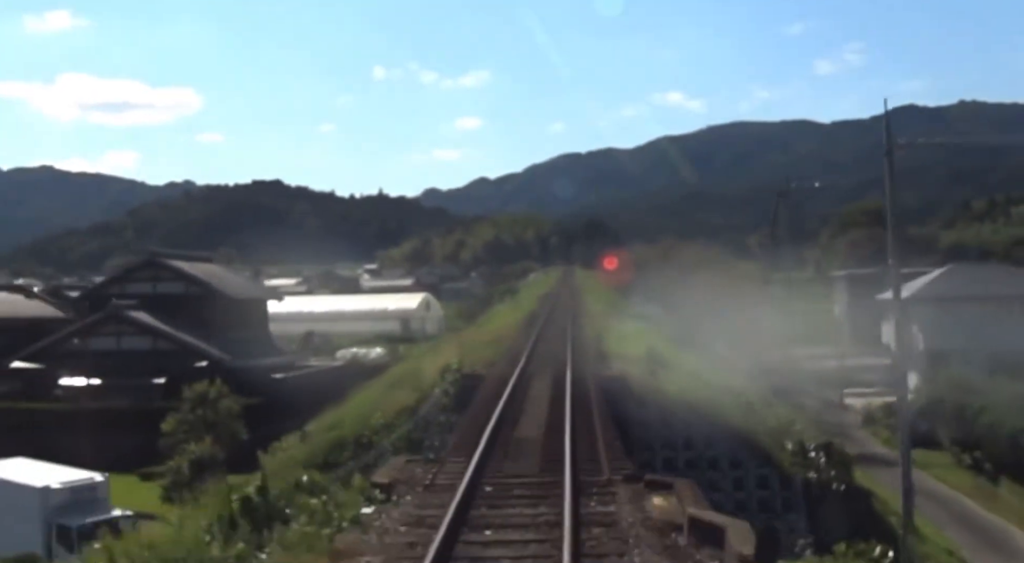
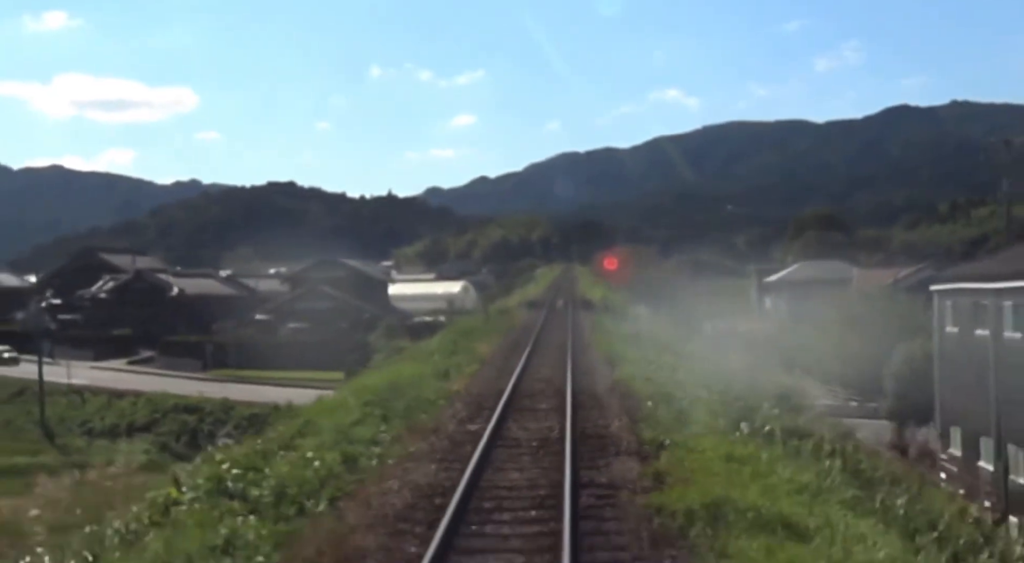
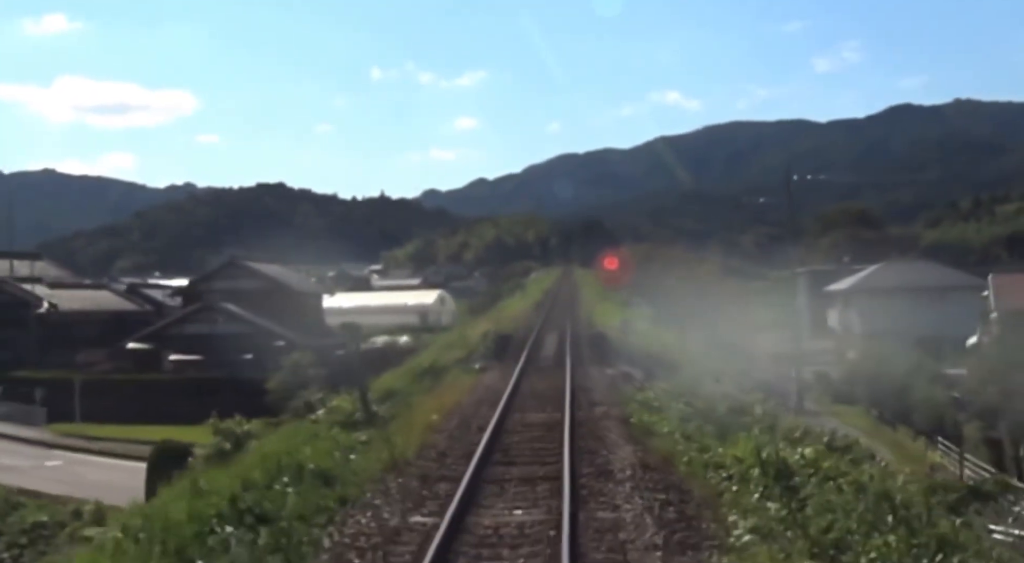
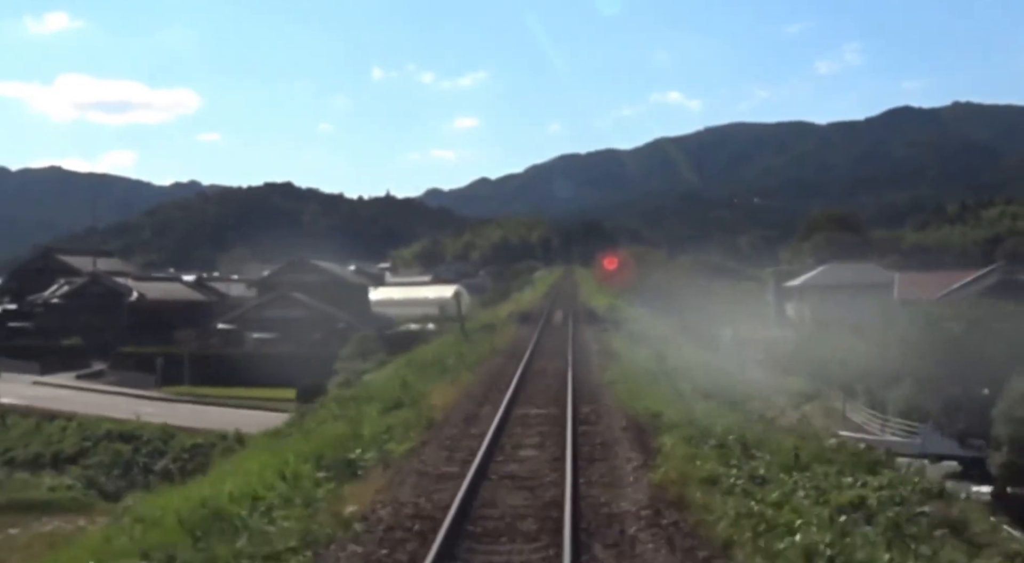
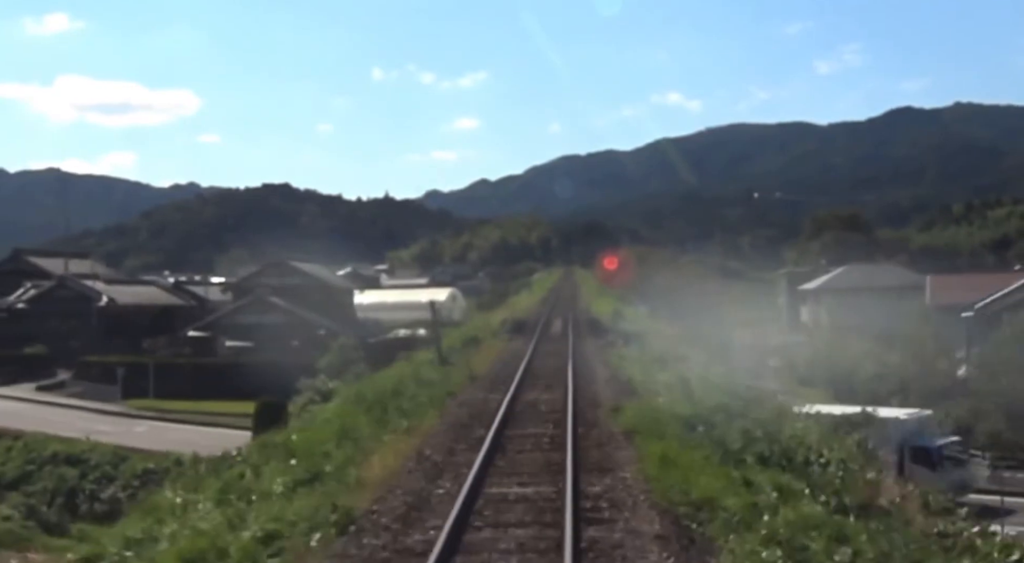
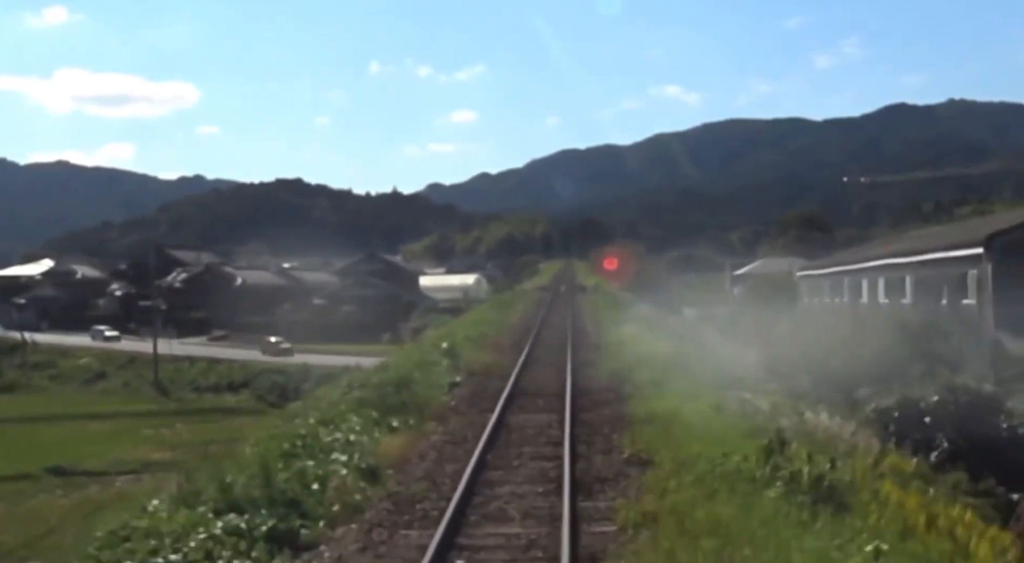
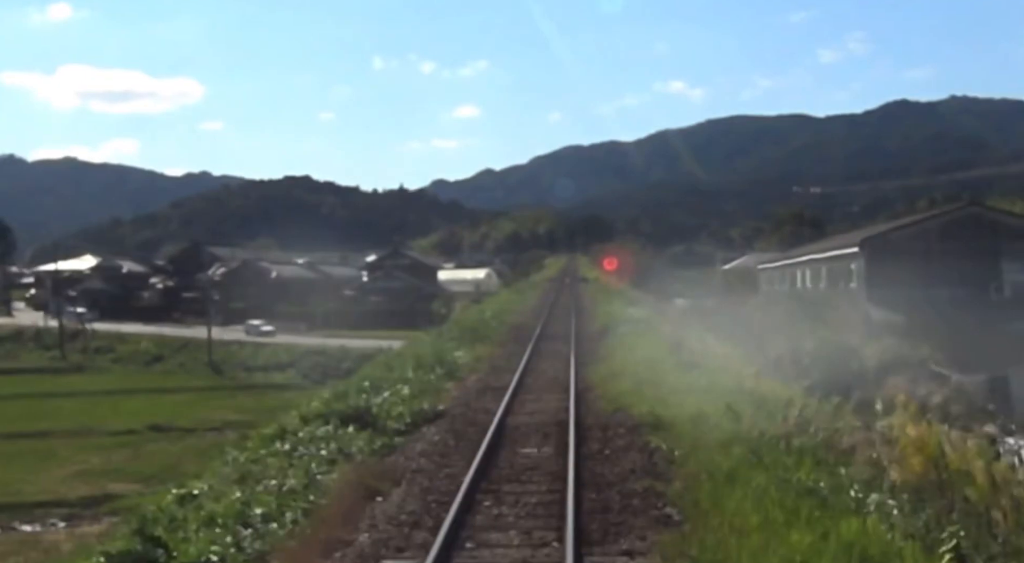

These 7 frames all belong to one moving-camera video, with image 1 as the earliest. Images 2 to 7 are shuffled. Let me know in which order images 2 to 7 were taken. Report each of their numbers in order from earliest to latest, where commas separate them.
3, 5, 4, 2, 6, 7
